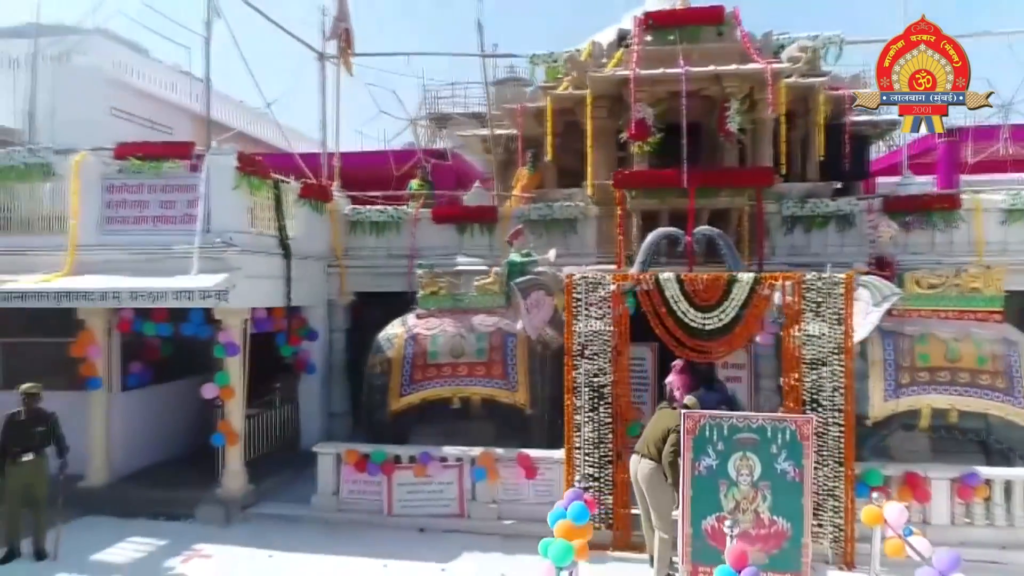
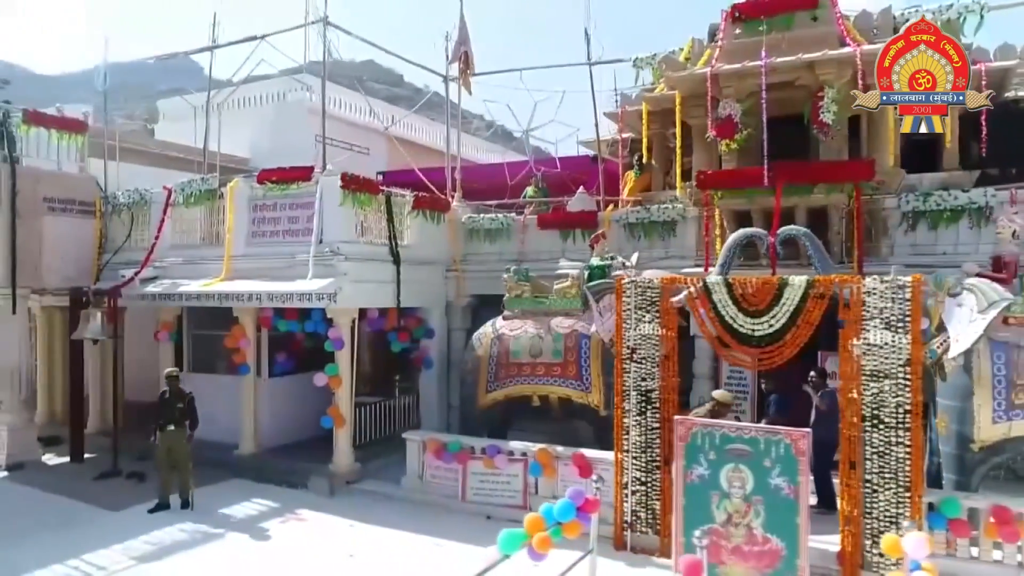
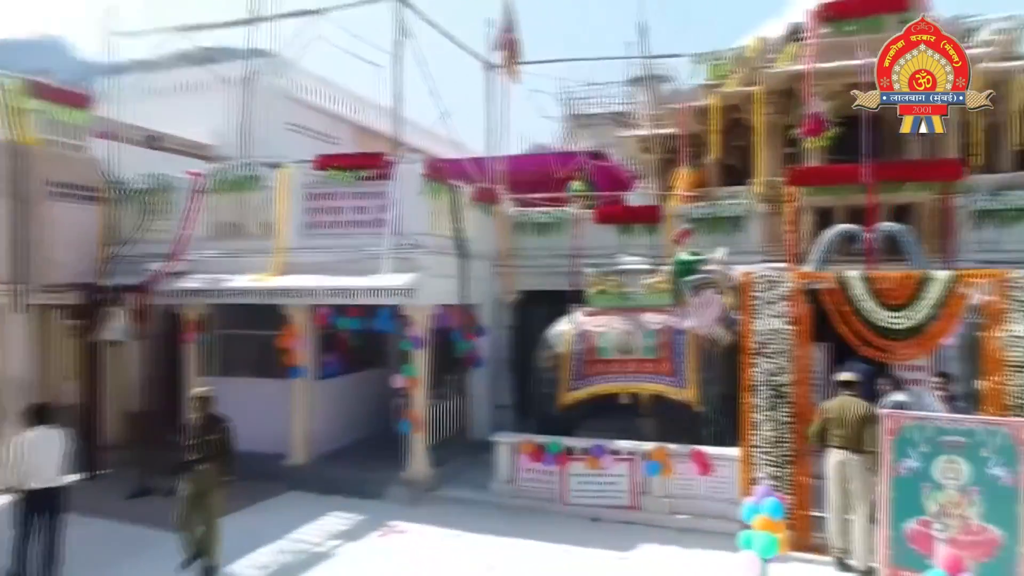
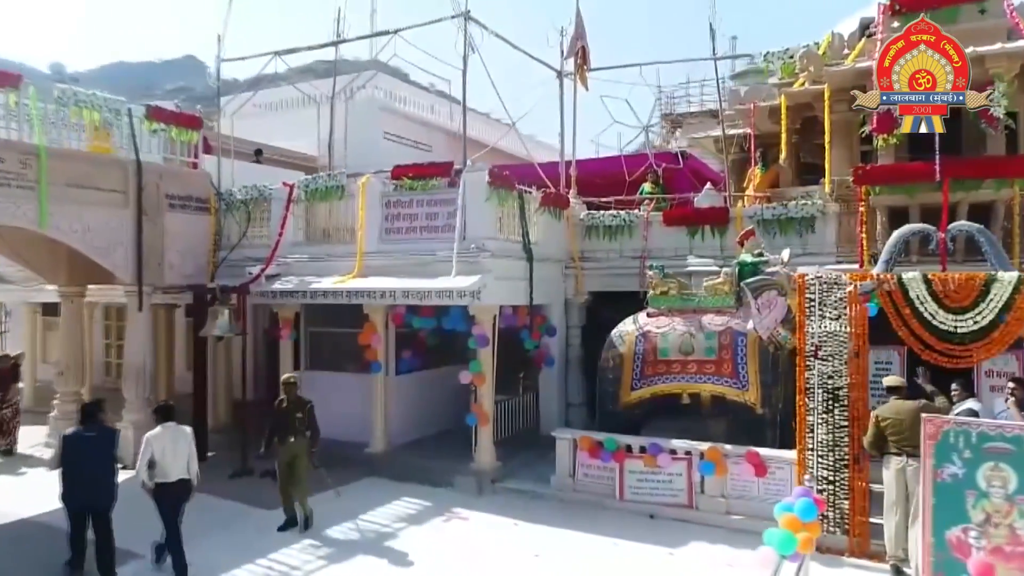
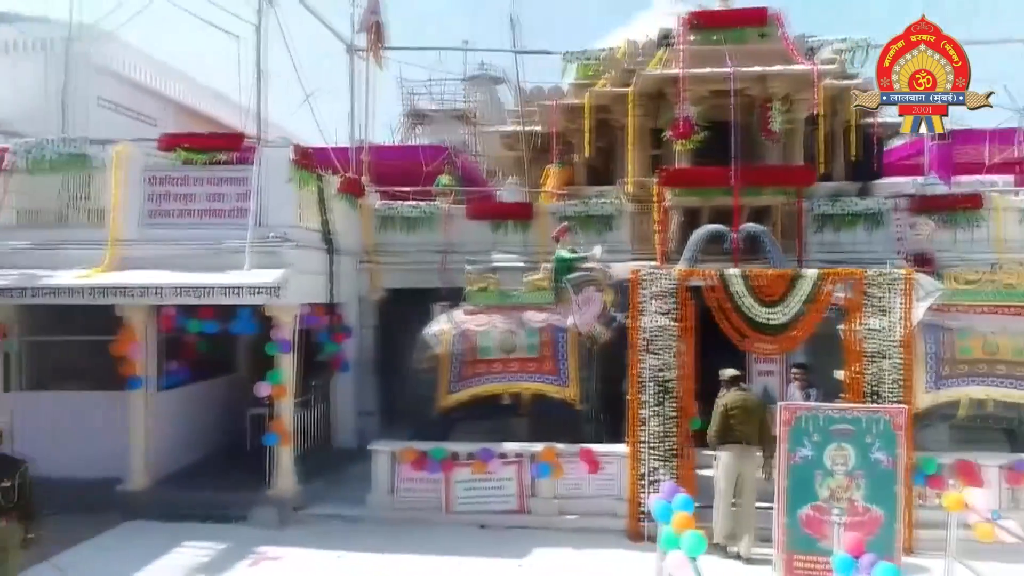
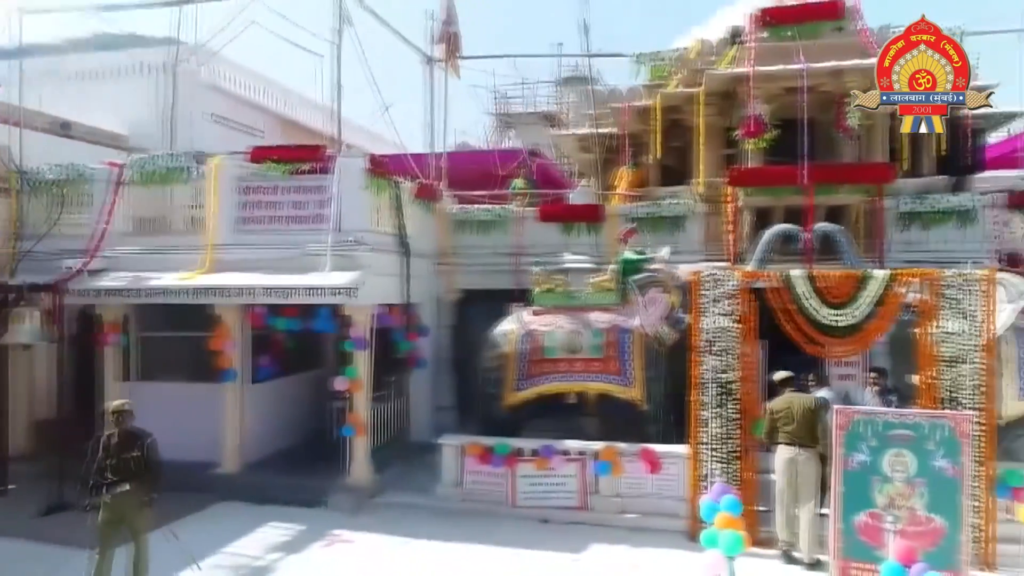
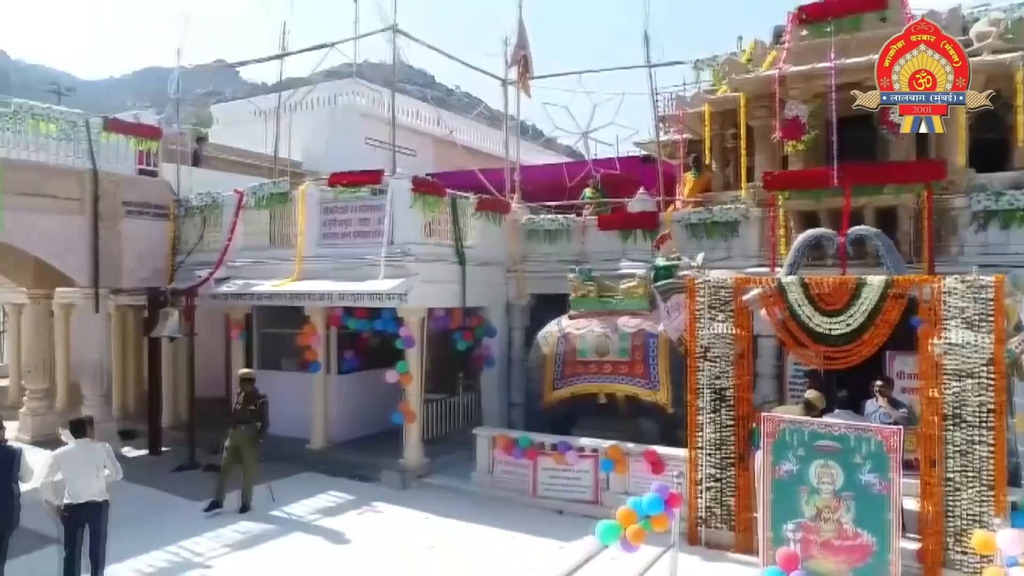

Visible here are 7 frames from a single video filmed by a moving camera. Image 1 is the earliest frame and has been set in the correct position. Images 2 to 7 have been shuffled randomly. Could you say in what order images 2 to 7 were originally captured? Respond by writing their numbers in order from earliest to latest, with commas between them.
2, 7, 4, 3, 6, 5
